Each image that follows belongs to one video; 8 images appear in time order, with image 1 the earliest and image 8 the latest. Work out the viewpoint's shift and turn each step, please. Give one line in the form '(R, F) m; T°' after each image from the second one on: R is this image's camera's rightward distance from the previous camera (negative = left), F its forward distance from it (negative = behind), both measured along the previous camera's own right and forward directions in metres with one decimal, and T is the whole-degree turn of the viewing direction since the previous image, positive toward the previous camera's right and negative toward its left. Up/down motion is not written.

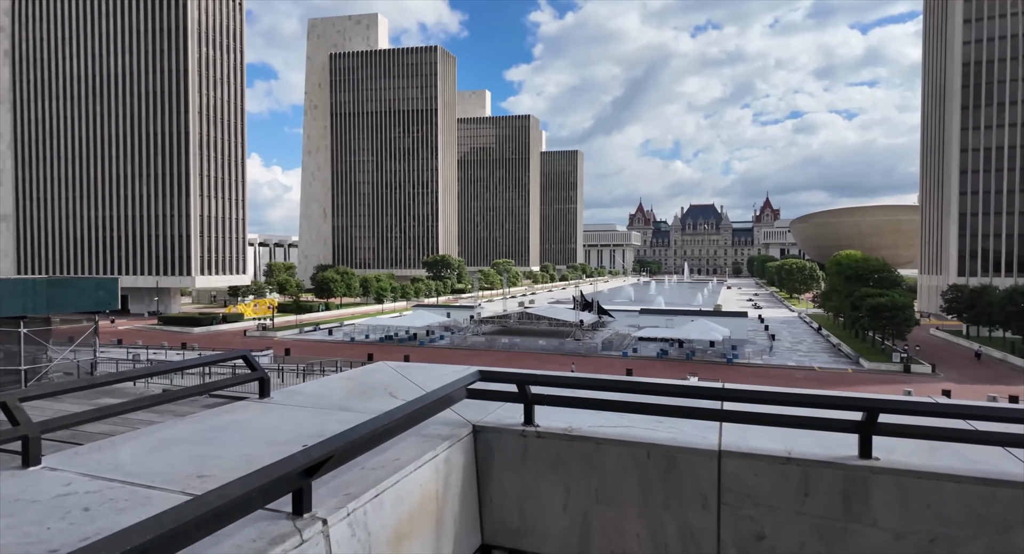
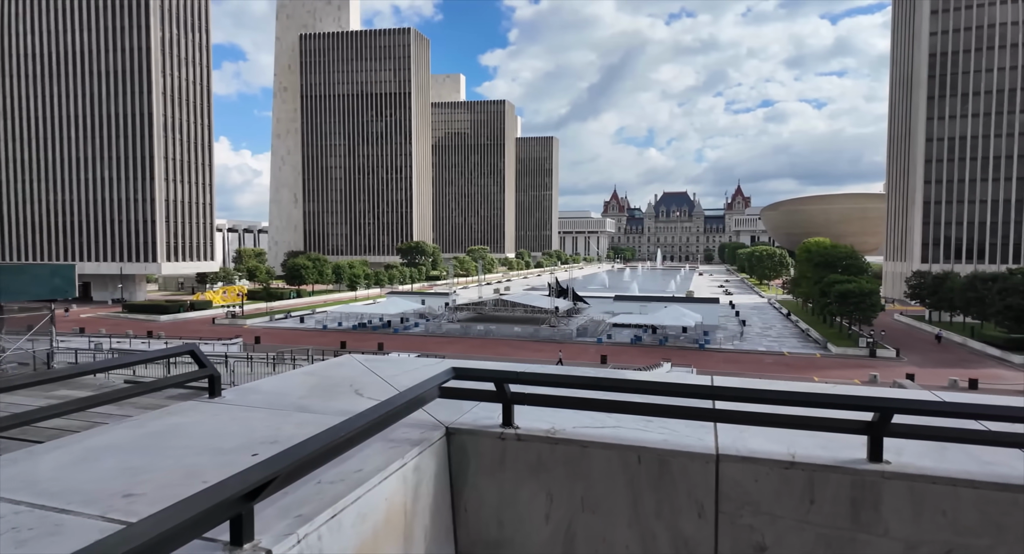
(0.0, +0.4) m; +3°
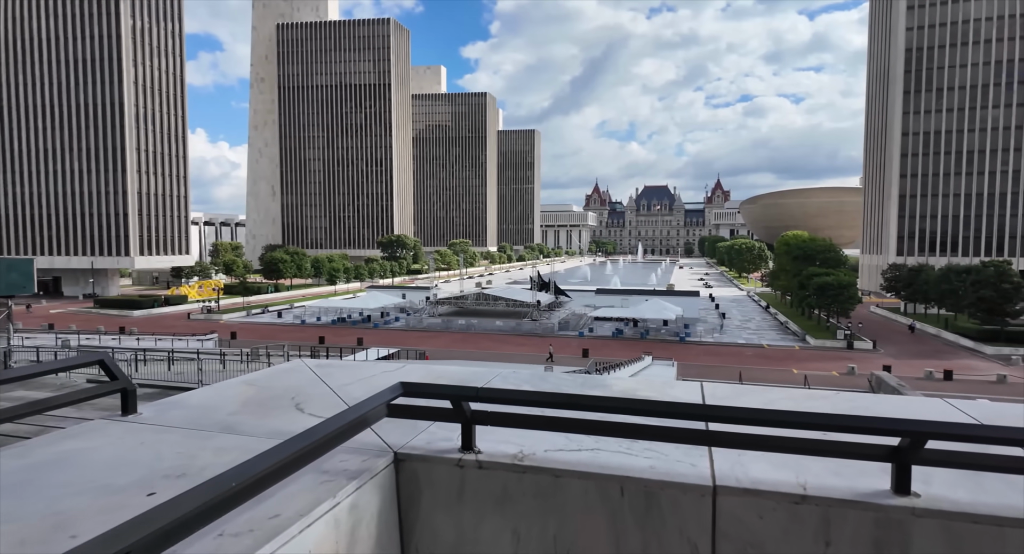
(+0.1, +0.5) m; +2°
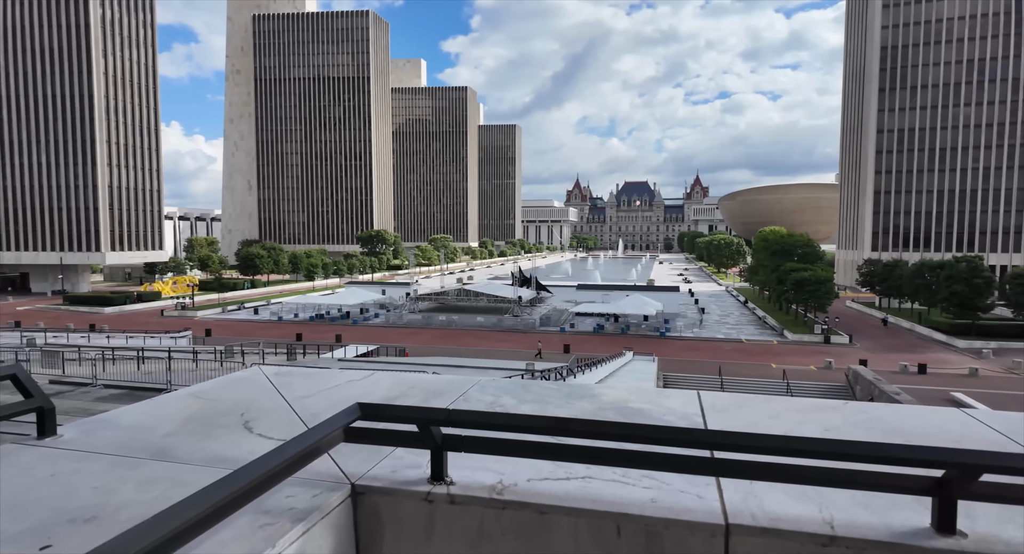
(0.0, +0.4) m; +2°
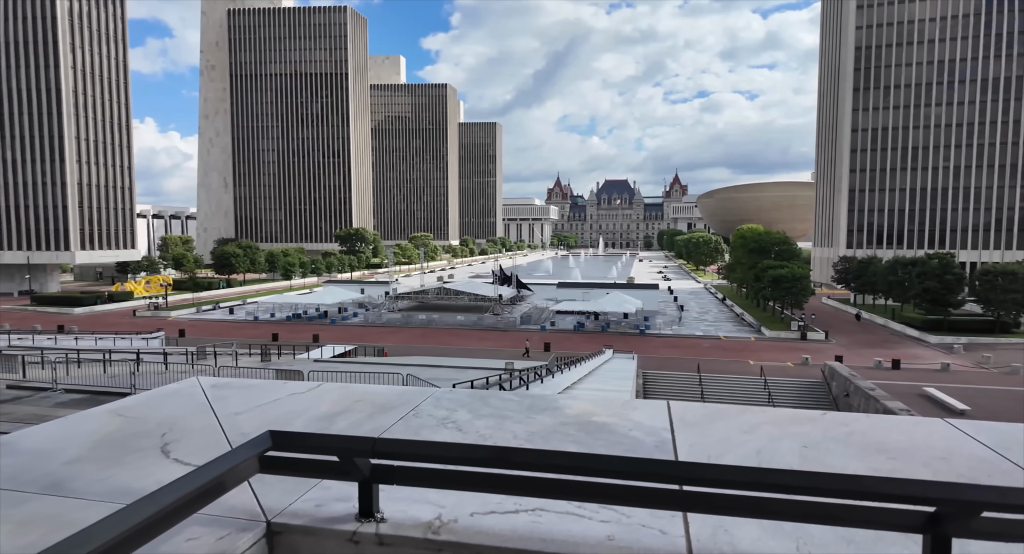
(+0.1, +0.3) m; +2°
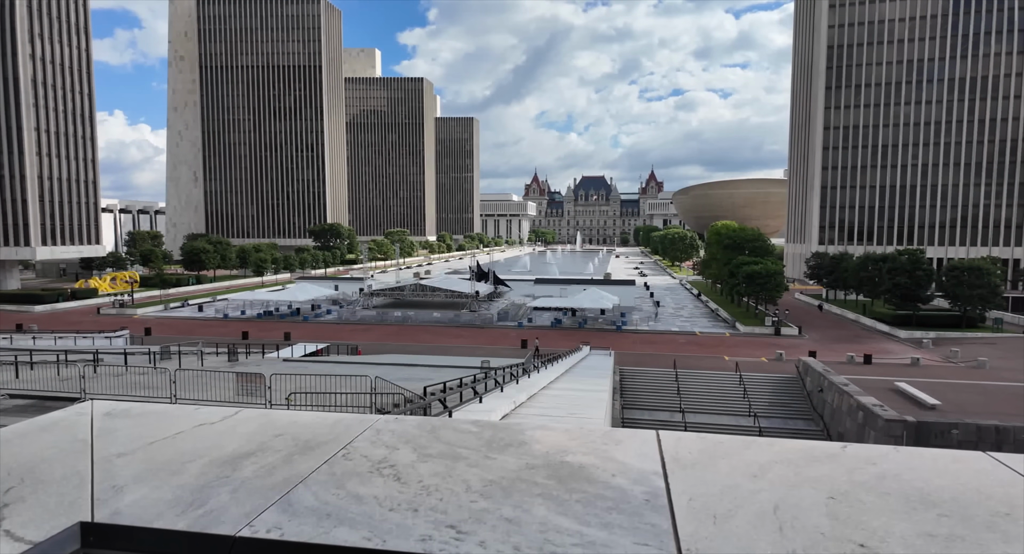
(+0.1, +0.6) m; +2°
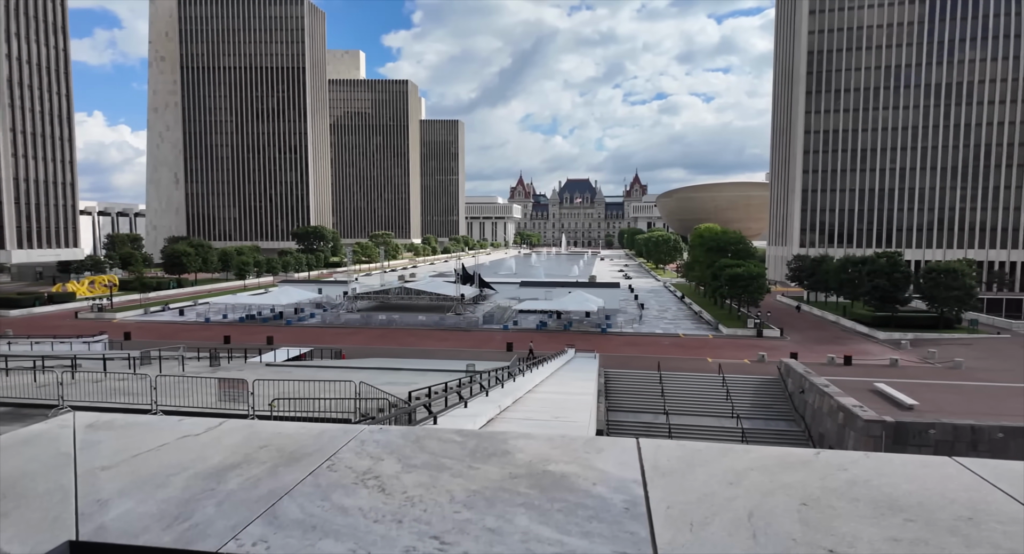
(0.0, 0.0) m; +2°
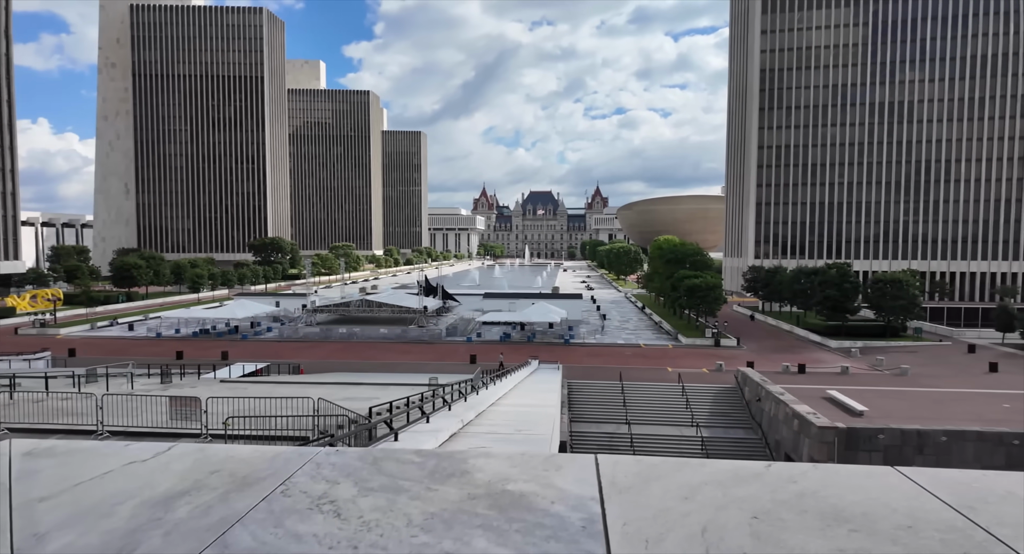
(0.0, 0.0) m; +4°
